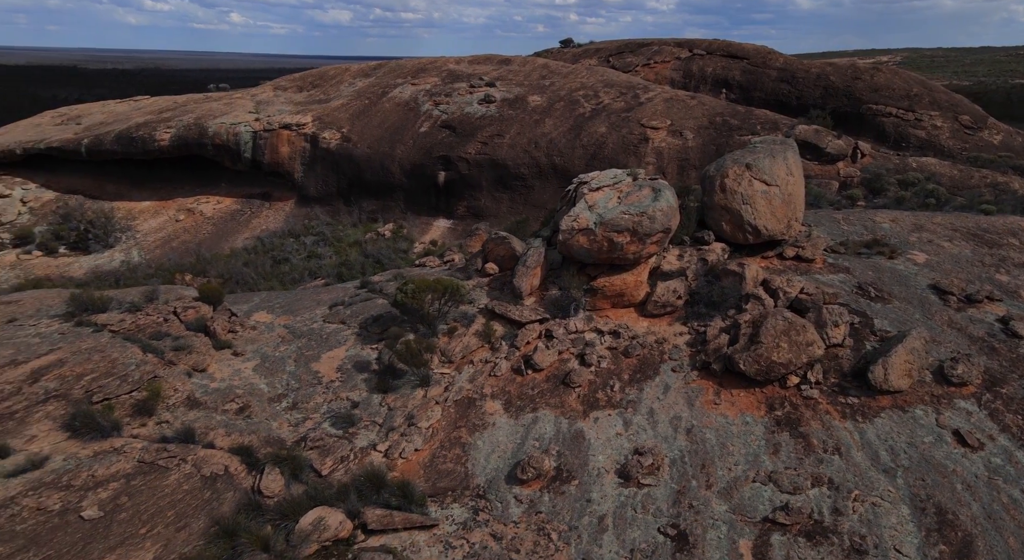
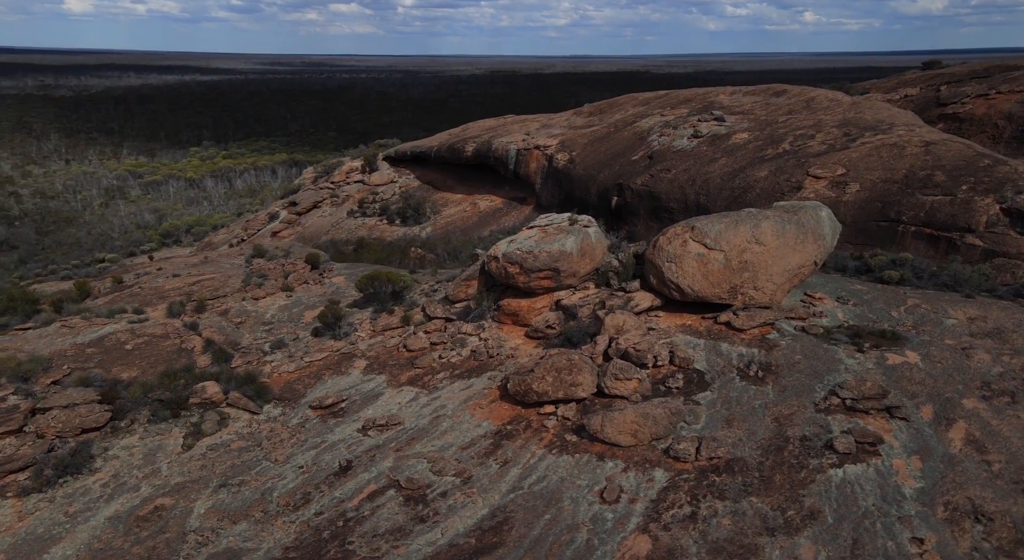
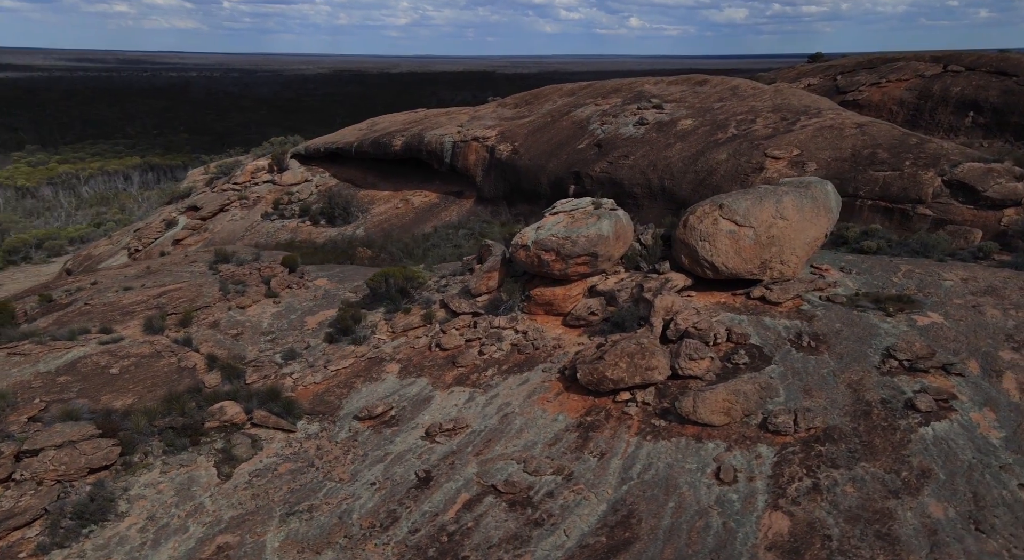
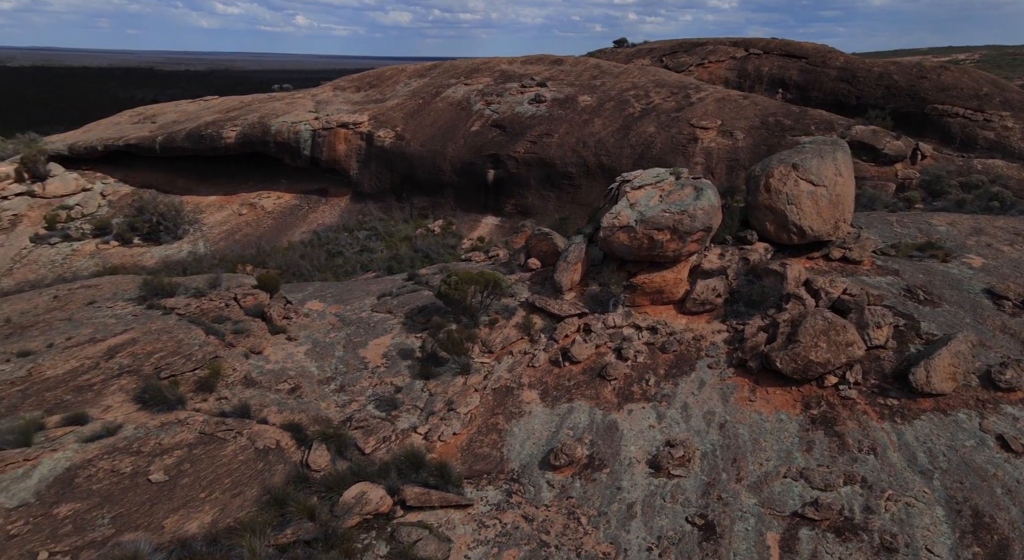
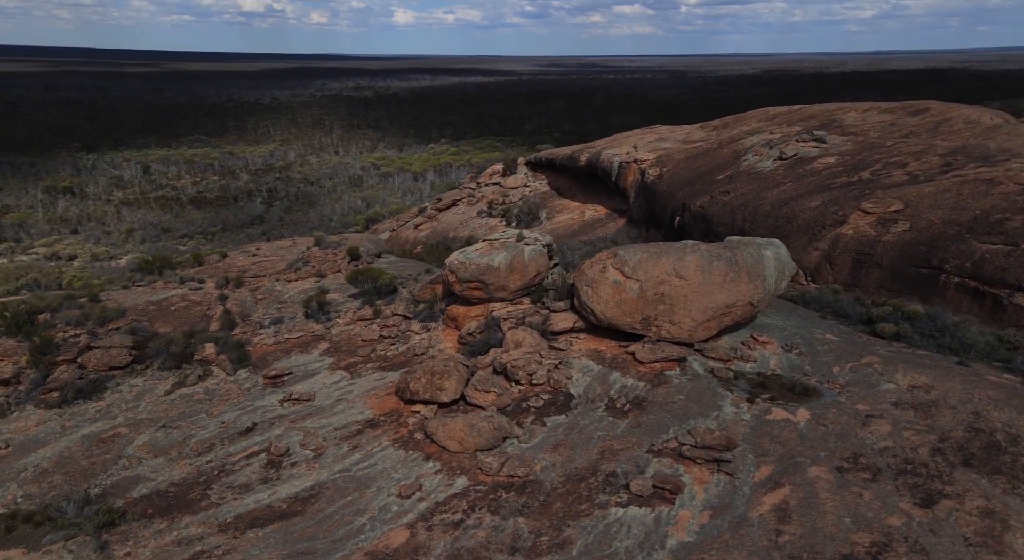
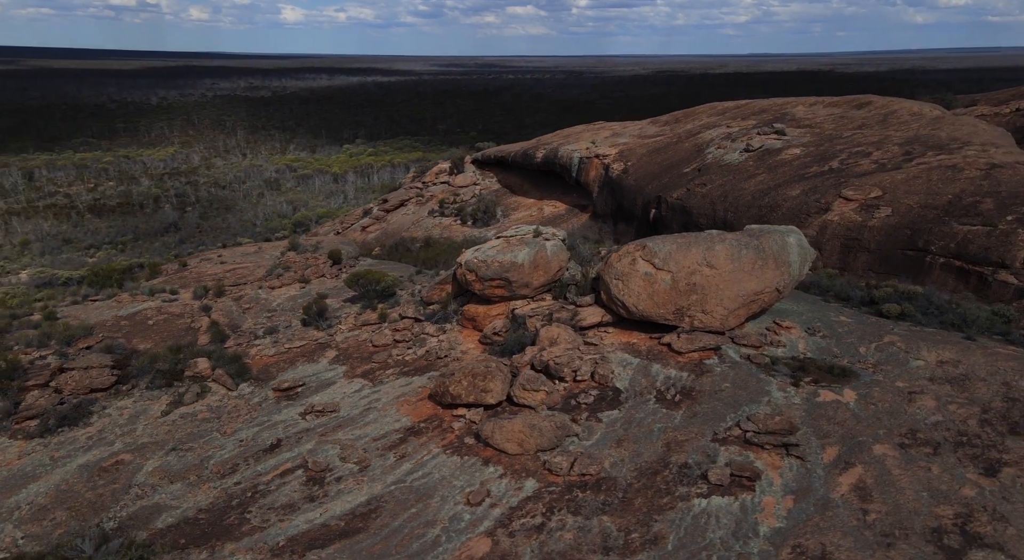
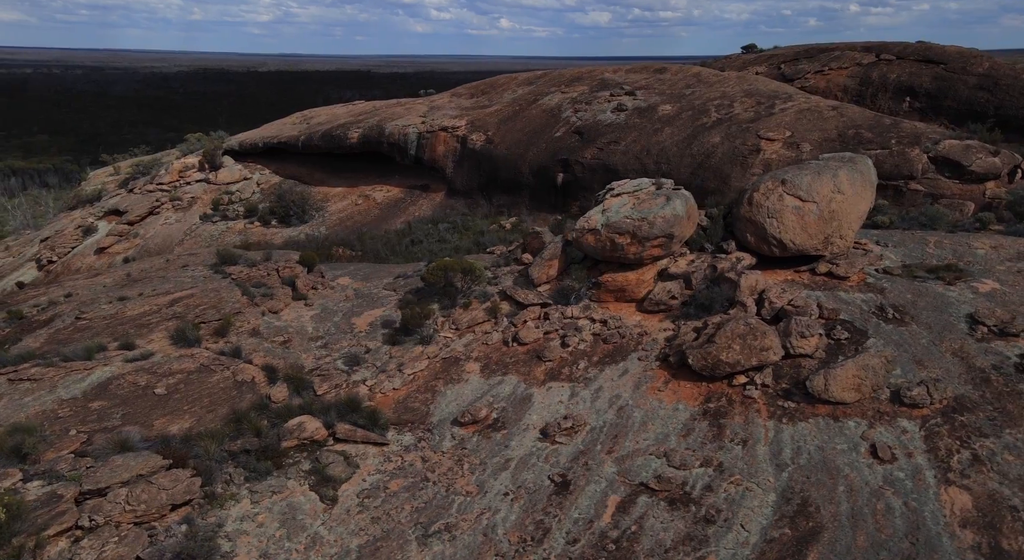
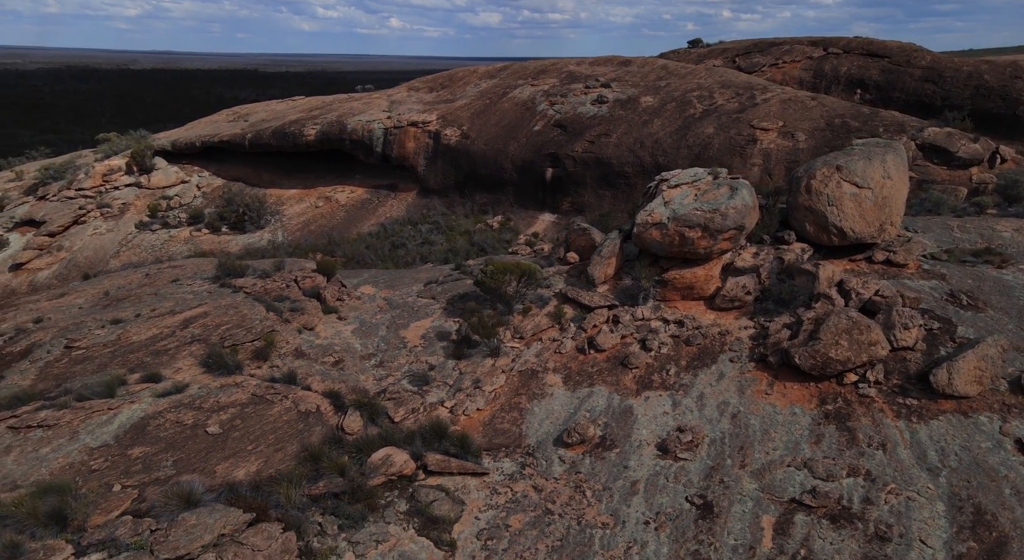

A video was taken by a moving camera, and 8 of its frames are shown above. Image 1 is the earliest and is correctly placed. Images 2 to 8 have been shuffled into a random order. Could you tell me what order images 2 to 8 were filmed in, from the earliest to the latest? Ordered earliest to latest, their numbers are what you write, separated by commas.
4, 8, 7, 3, 2, 6, 5
